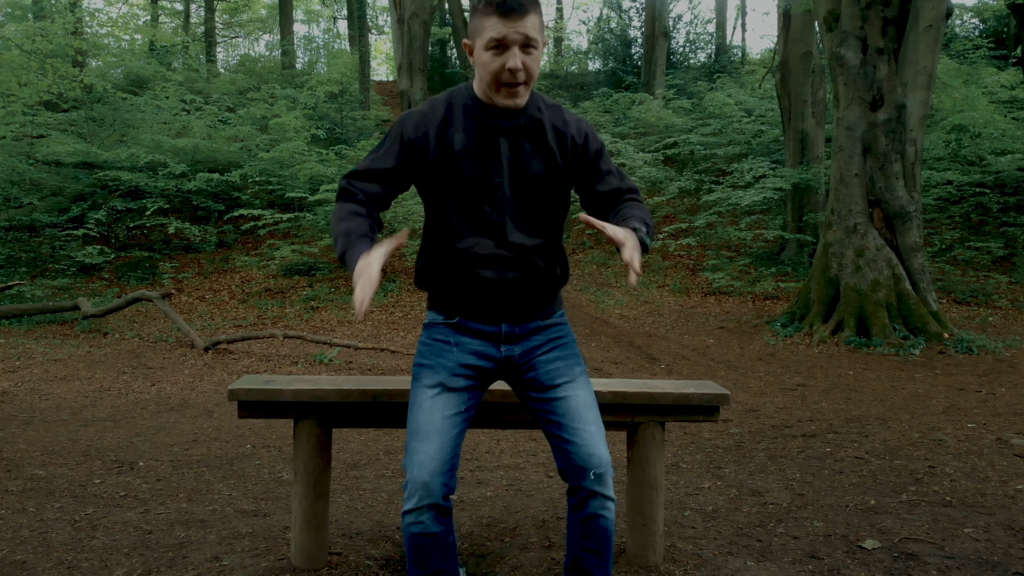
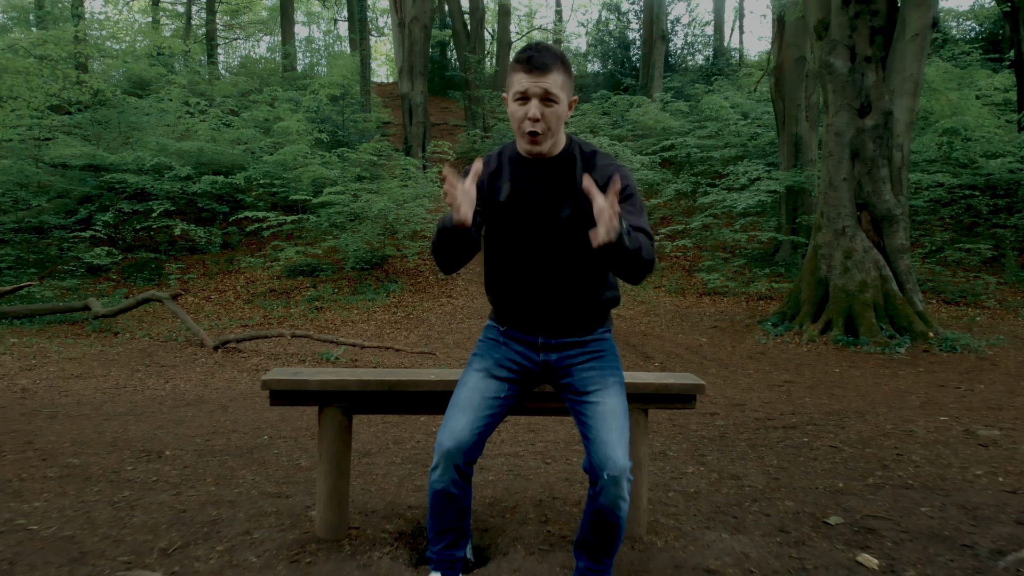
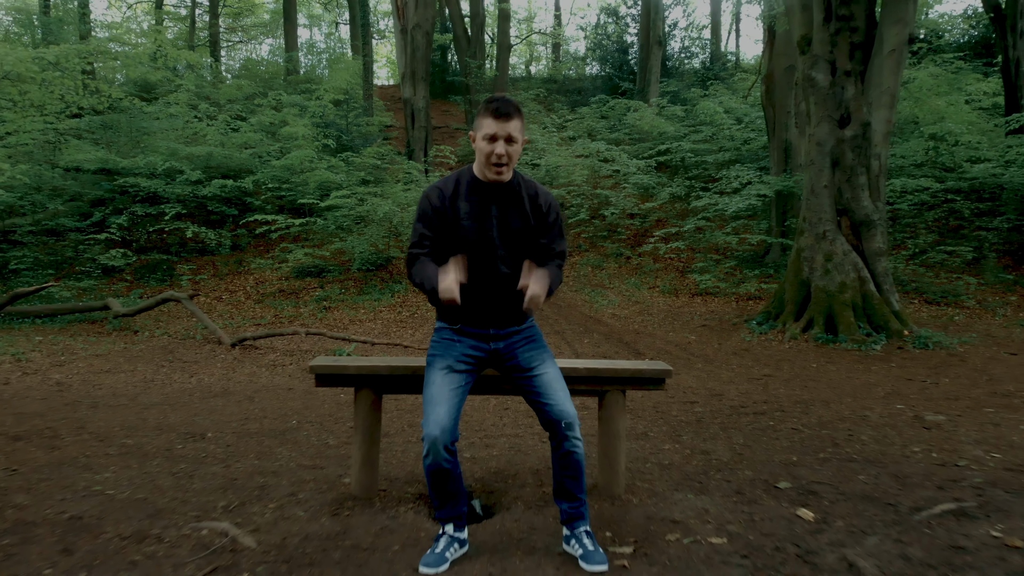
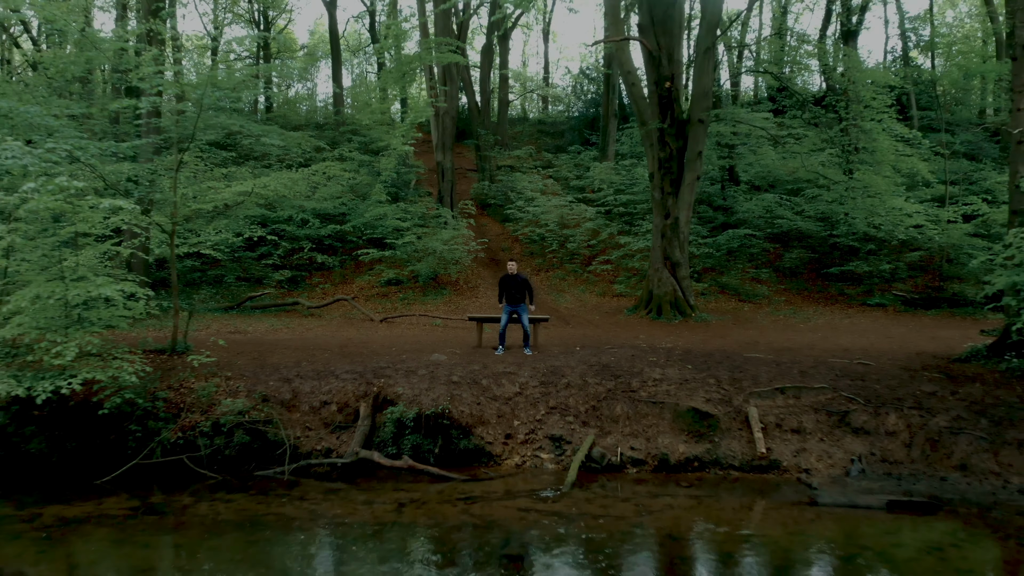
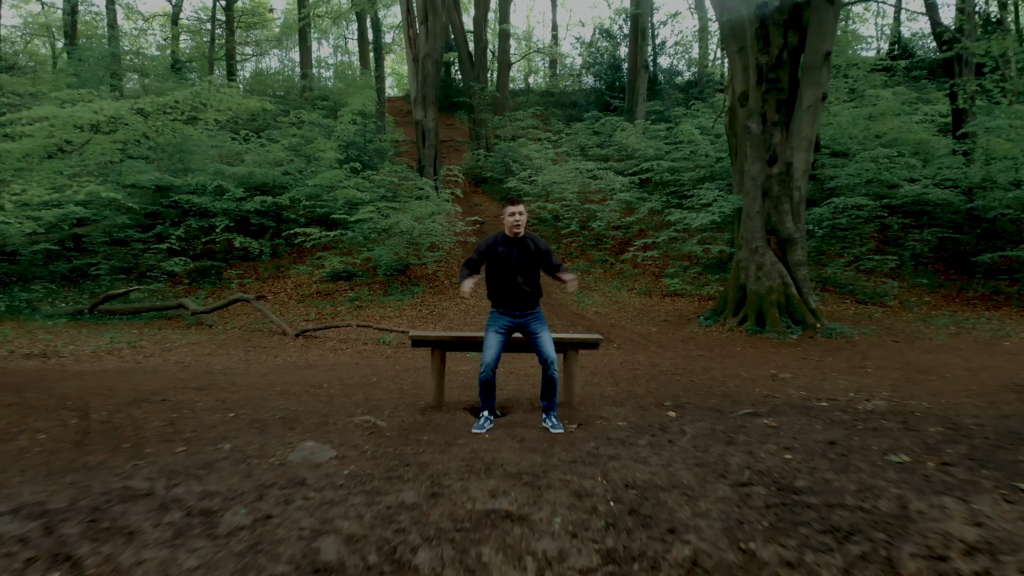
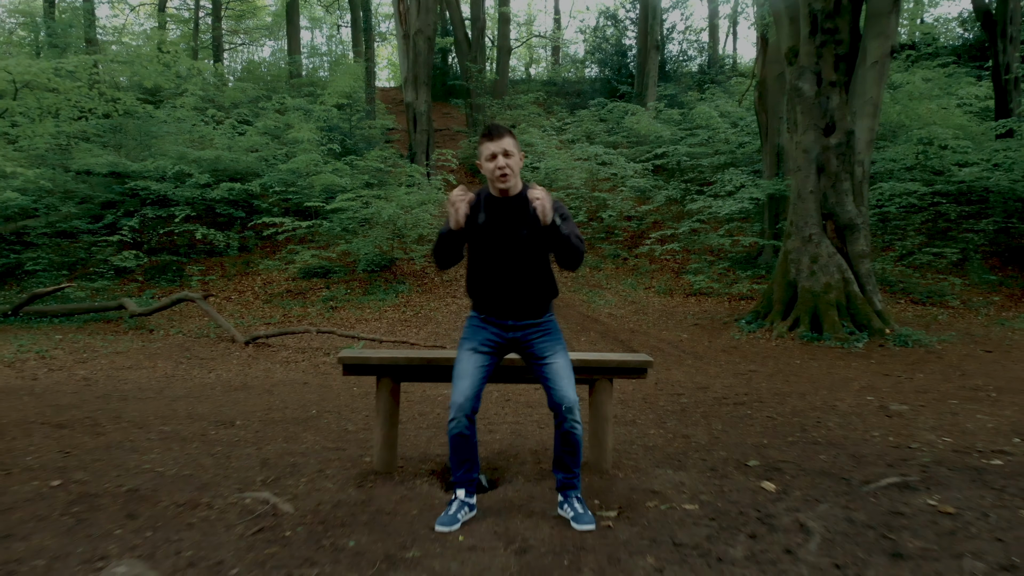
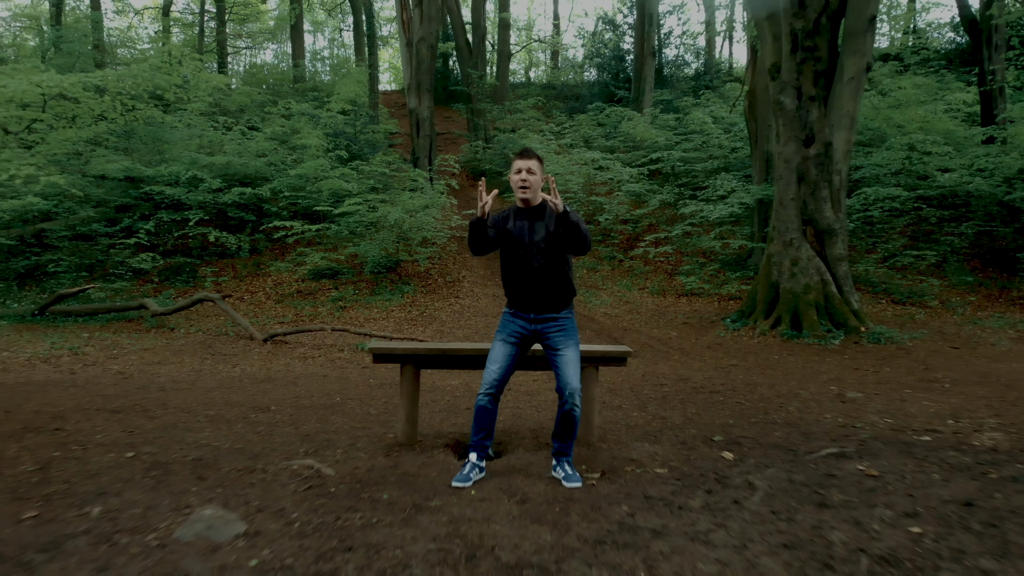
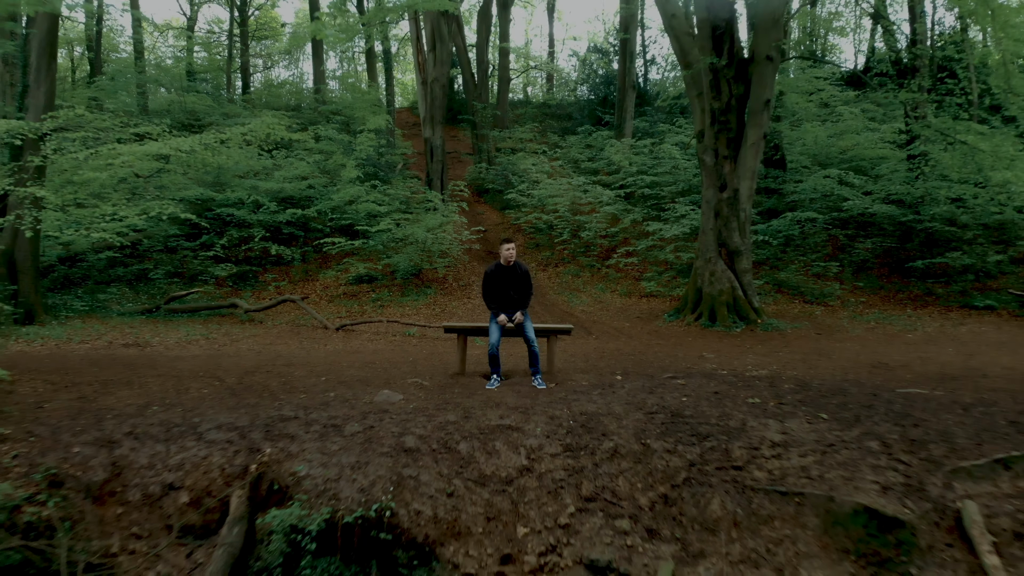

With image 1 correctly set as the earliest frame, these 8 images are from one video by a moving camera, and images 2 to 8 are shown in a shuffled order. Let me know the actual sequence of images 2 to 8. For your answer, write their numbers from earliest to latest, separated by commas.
2, 3, 6, 7, 5, 8, 4
